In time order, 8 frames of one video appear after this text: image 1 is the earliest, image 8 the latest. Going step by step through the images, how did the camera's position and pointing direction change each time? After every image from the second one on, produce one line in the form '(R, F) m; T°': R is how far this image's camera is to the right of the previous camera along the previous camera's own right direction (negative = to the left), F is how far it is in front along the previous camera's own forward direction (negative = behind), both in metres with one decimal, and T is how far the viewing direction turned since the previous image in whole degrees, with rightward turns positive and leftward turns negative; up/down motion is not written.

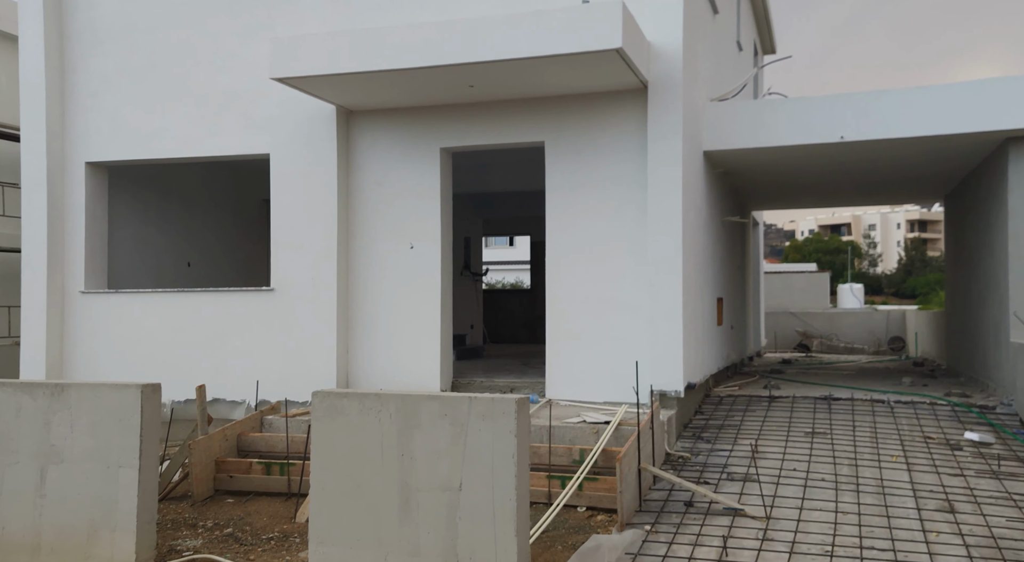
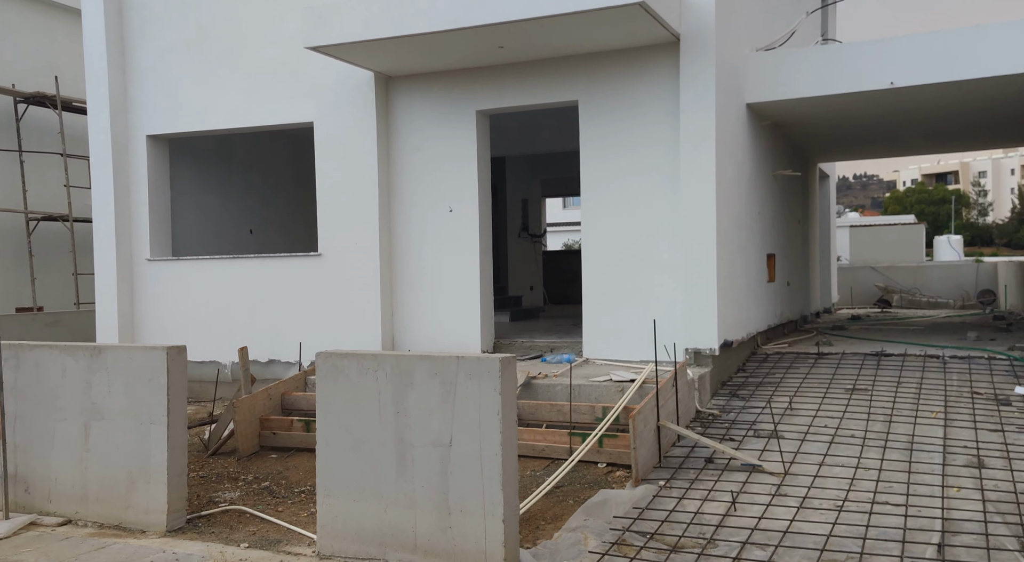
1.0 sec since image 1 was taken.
(+0.4, -0.1) m; -6°
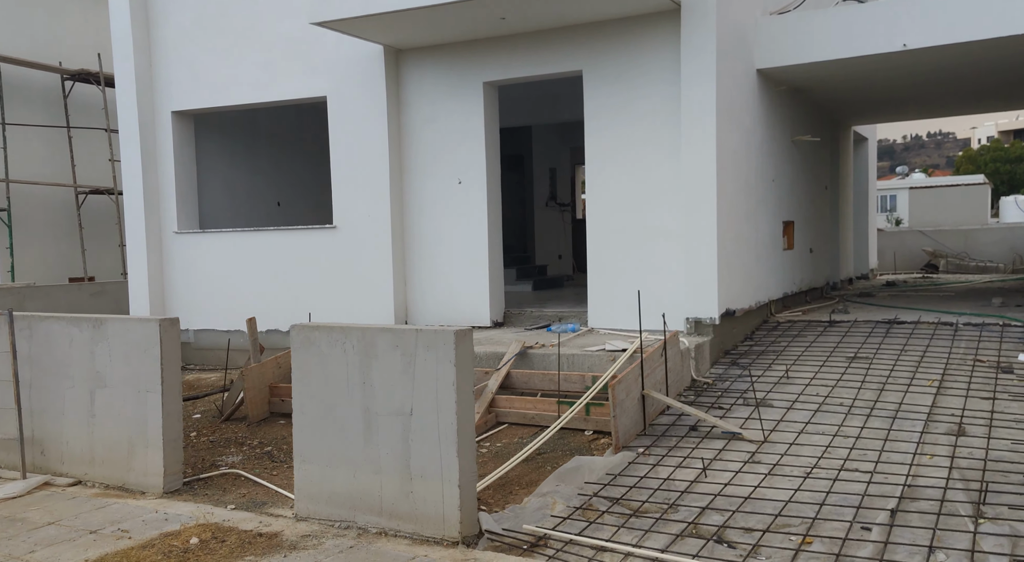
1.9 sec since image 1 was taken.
(+0.4, -0.1) m; -4°
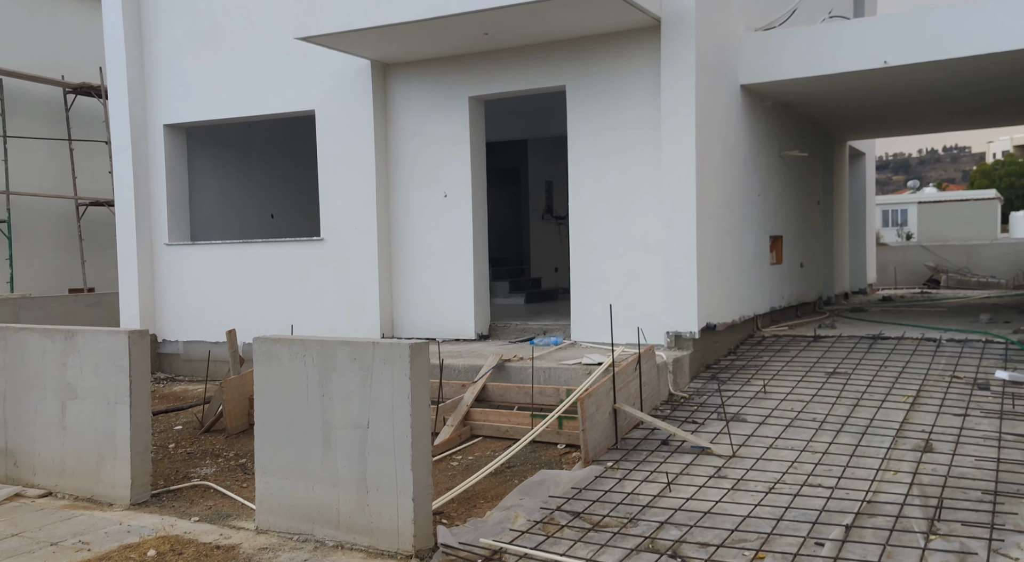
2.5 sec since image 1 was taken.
(+0.2, 0.0) m; -1°
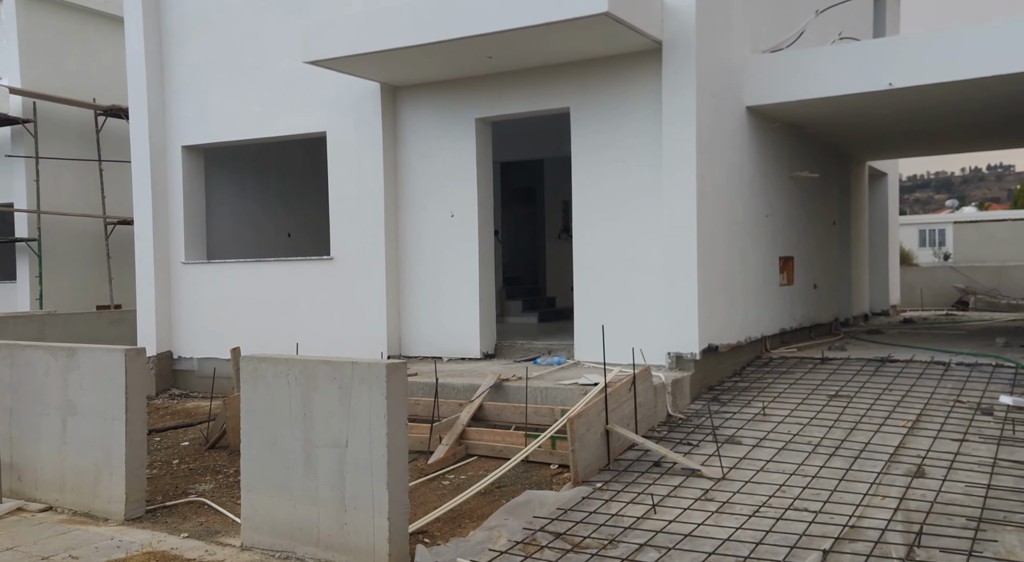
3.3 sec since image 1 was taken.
(+0.2, 0.0) m; -2°
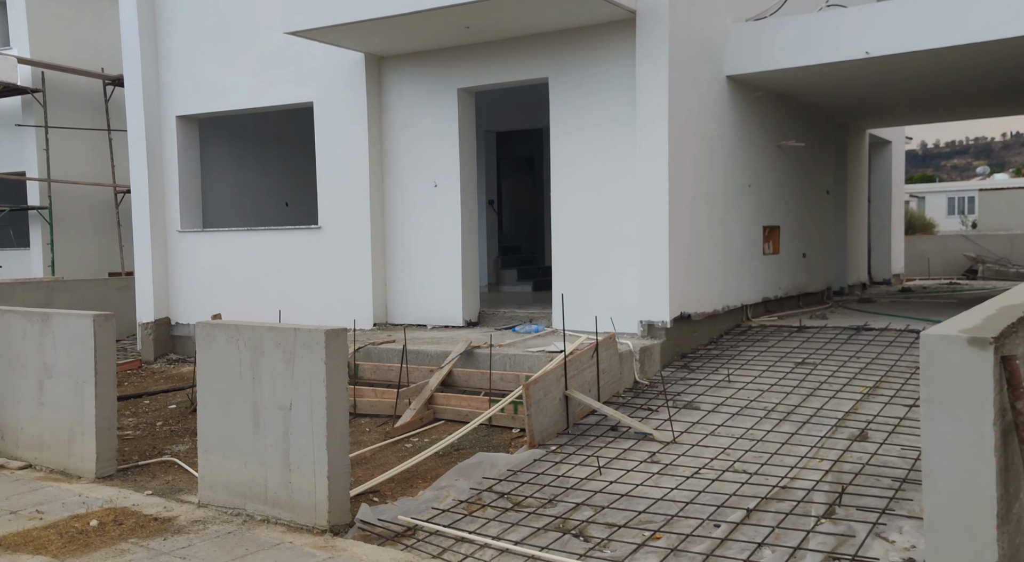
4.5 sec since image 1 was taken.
(+0.4, -0.1) m; -2°
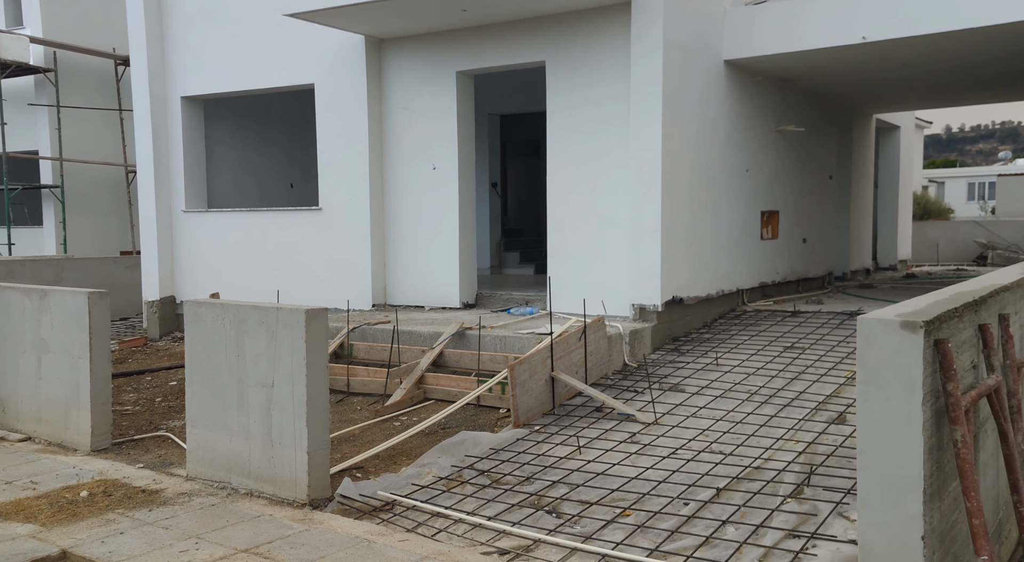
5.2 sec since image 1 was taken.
(+0.2, -0.1) m; -1°
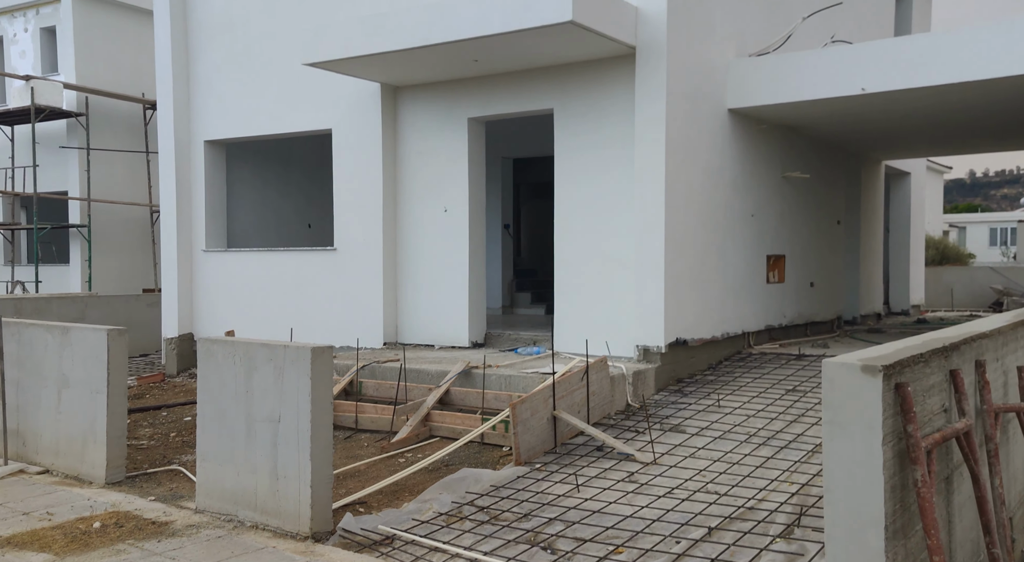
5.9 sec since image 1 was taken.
(+0.1, -0.2) m; -1°
